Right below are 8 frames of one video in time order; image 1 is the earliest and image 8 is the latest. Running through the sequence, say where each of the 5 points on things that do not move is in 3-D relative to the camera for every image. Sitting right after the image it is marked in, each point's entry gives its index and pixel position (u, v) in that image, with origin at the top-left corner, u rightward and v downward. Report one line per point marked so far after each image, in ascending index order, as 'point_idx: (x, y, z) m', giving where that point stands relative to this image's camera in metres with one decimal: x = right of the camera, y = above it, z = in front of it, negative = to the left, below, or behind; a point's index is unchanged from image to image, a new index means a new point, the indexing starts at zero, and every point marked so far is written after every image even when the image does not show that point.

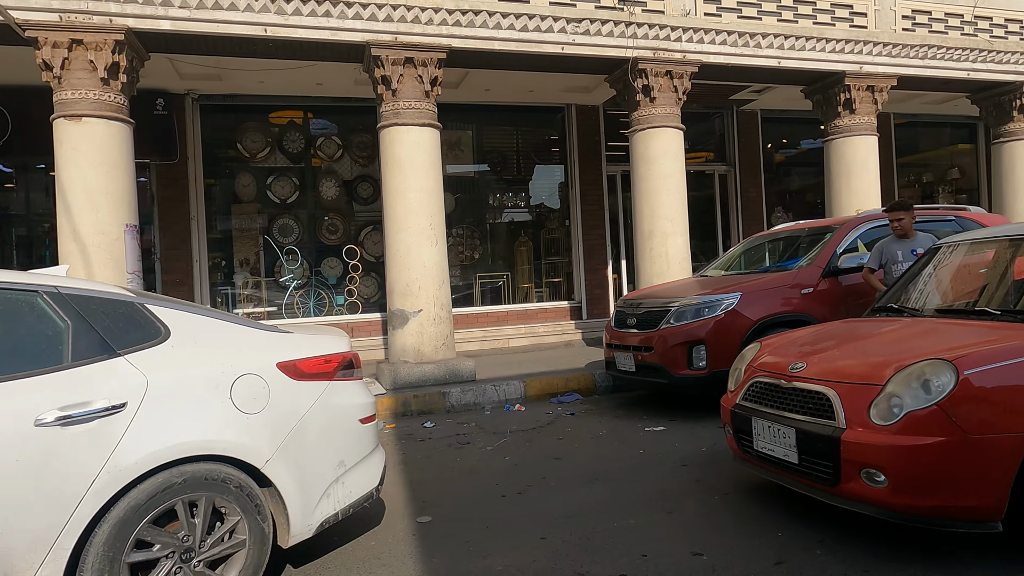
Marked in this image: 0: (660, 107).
0: (+2.0, +2.5, +8.7) m
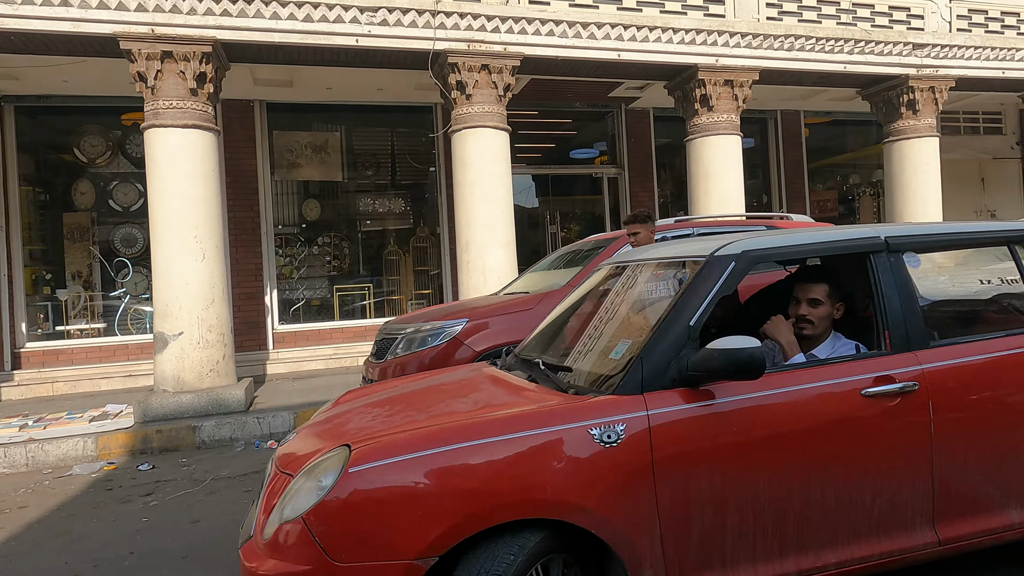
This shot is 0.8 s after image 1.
0: (-0.4, +2.3, +7.9) m
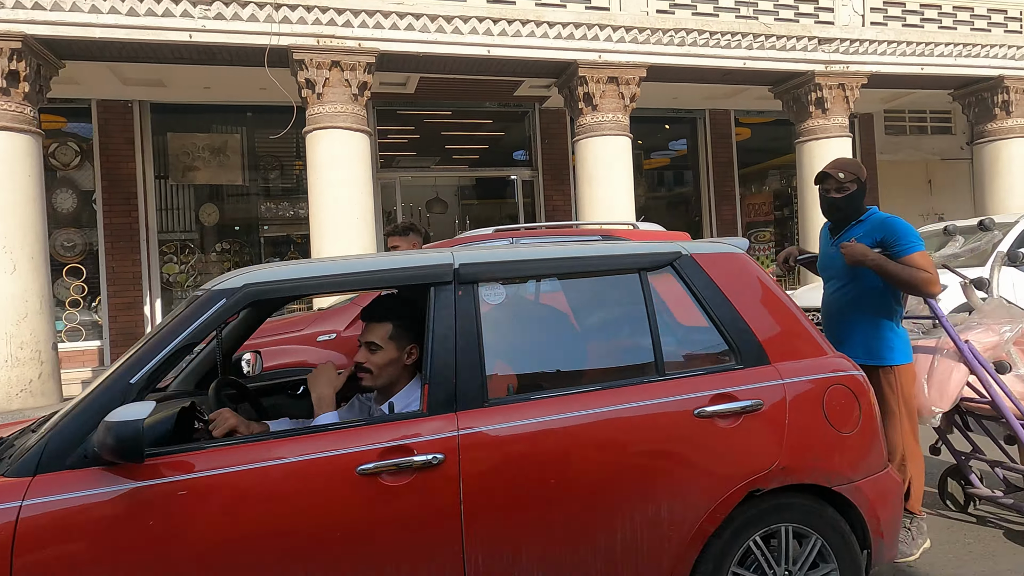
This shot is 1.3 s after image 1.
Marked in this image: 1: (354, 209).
0: (-2.1, +2.1, +7.4) m
1: (-1.9, +0.9, +7.5) m
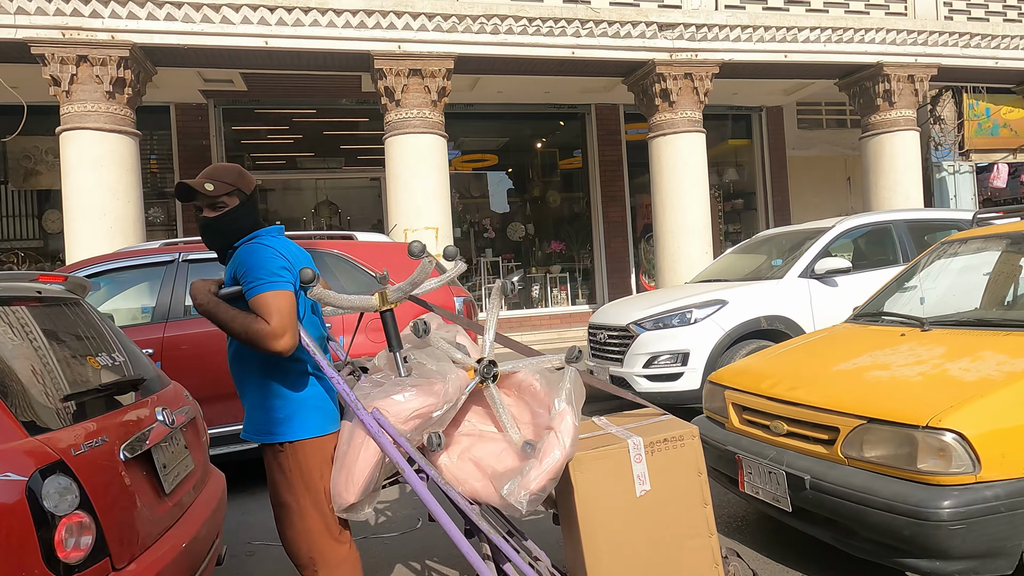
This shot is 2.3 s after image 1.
0: (-4.6, +1.9, +6.7) m
1: (-4.3, +0.7, +6.9) m
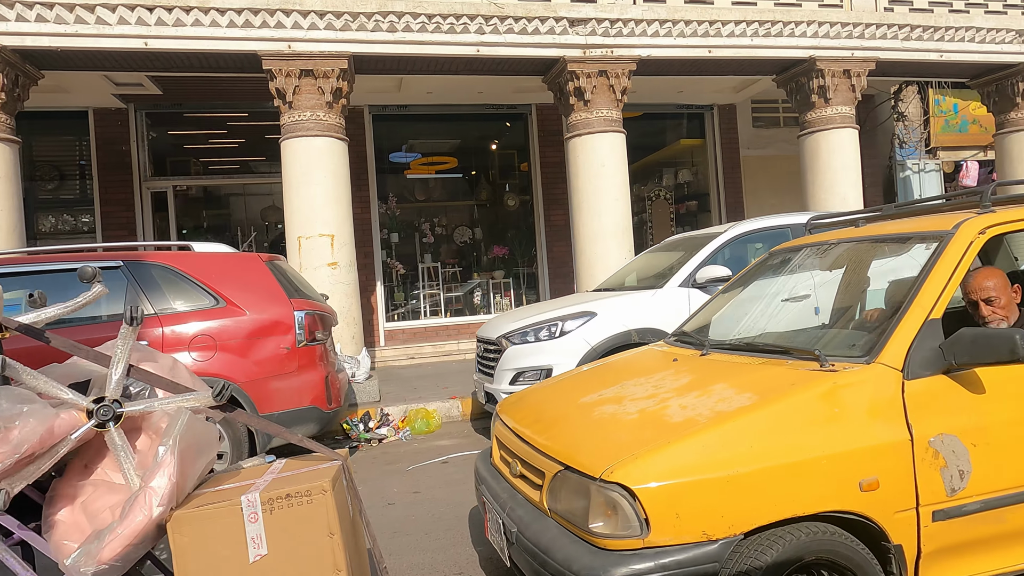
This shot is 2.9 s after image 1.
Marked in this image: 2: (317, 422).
0: (-5.8, +1.8, +6.5) m
1: (-5.5, +0.6, +6.6) m
2: (-1.5, -1.0, +5.0) m
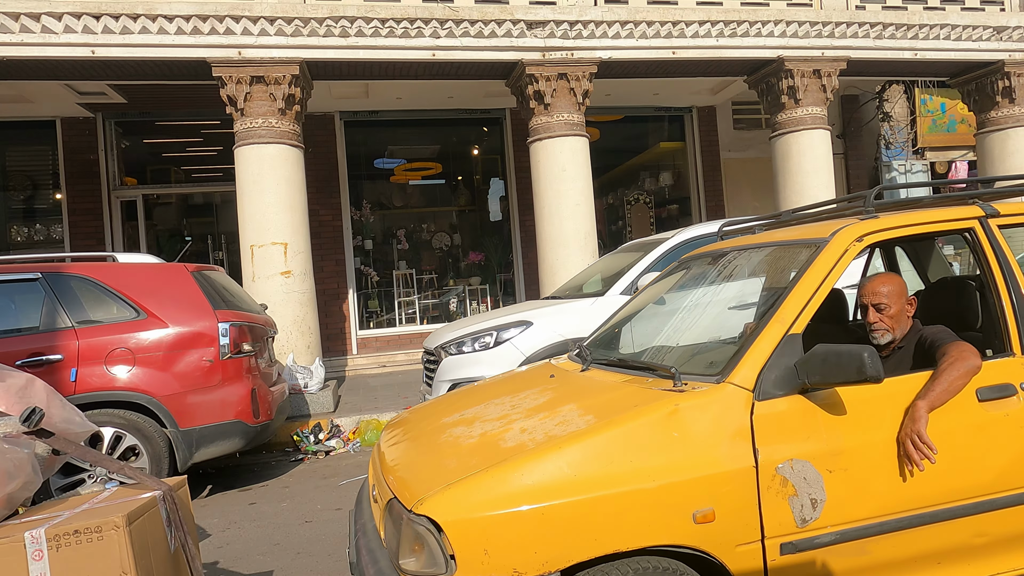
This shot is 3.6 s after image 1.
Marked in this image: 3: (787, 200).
0: (-6.3, +1.7, +6.4) m
1: (-6.0, +0.5, +6.6) m
2: (-2.0, -1.1, +4.8) m
3: (+3.8, +1.2, +8.7) m
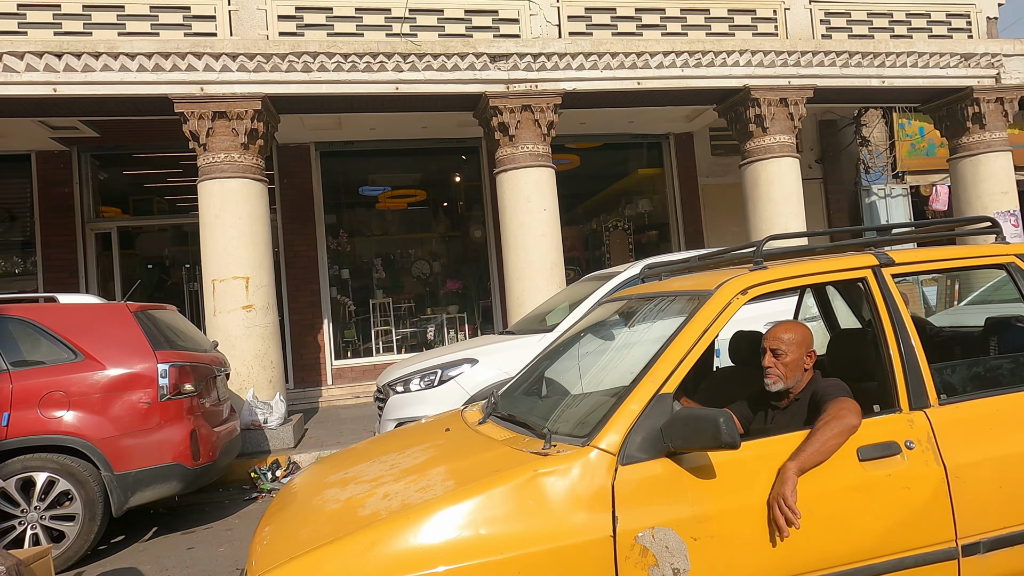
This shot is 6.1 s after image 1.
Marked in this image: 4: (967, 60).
0: (-6.7, +1.3, +6.5) m
1: (-6.4, +0.1, +6.5) m
2: (-2.5, -1.4, +4.8) m
3: (+3.3, +0.9, +8.7) m
4: (+6.5, +3.3, +9.2) m
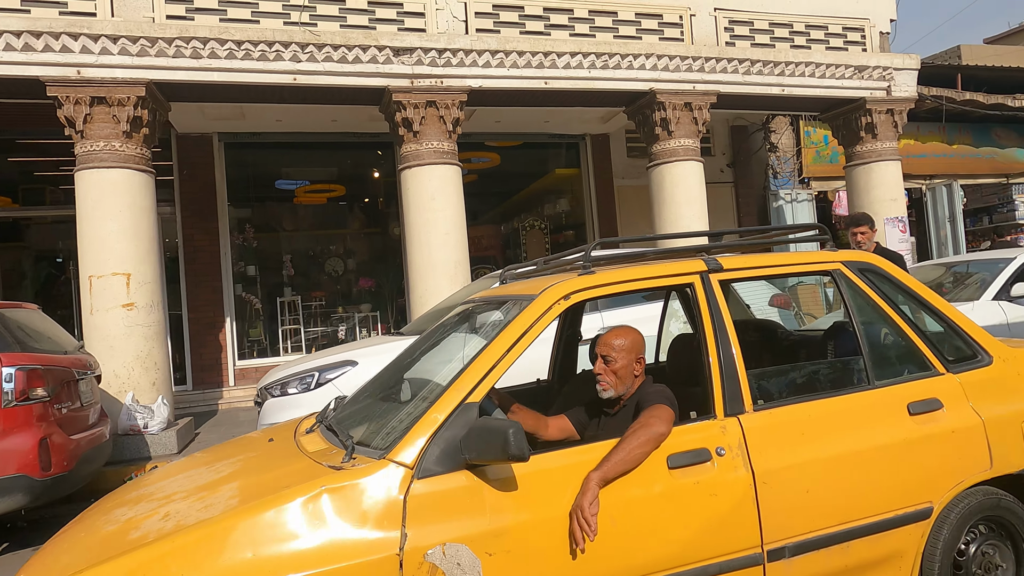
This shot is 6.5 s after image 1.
0: (-7.7, +1.4, +5.7) m
1: (-7.4, +0.1, +5.8) m
2: (-3.3, -1.4, +4.4) m
3: (+2.1, +0.8, +8.9) m
4: (+5.2, +3.3, +9.6) m
